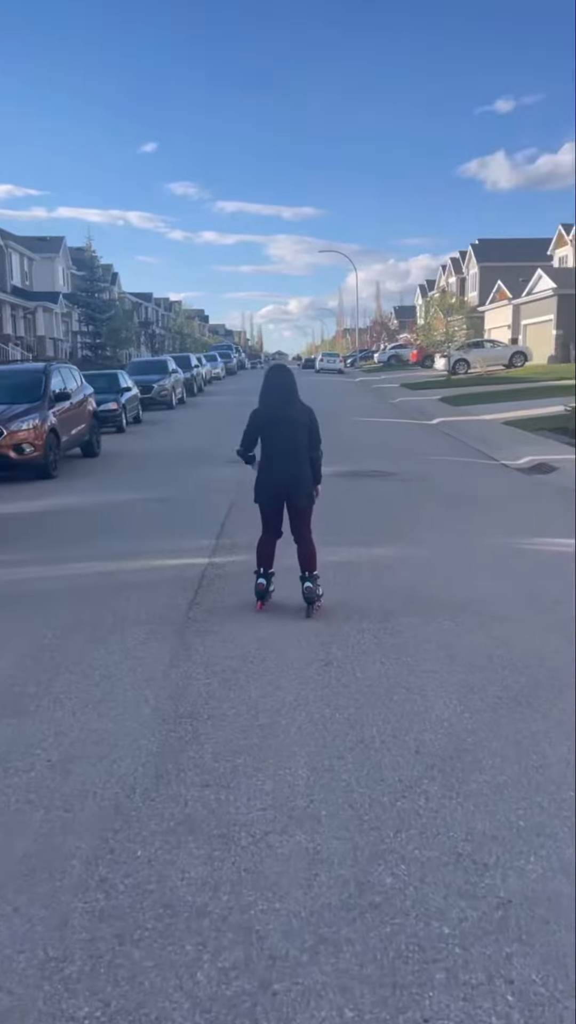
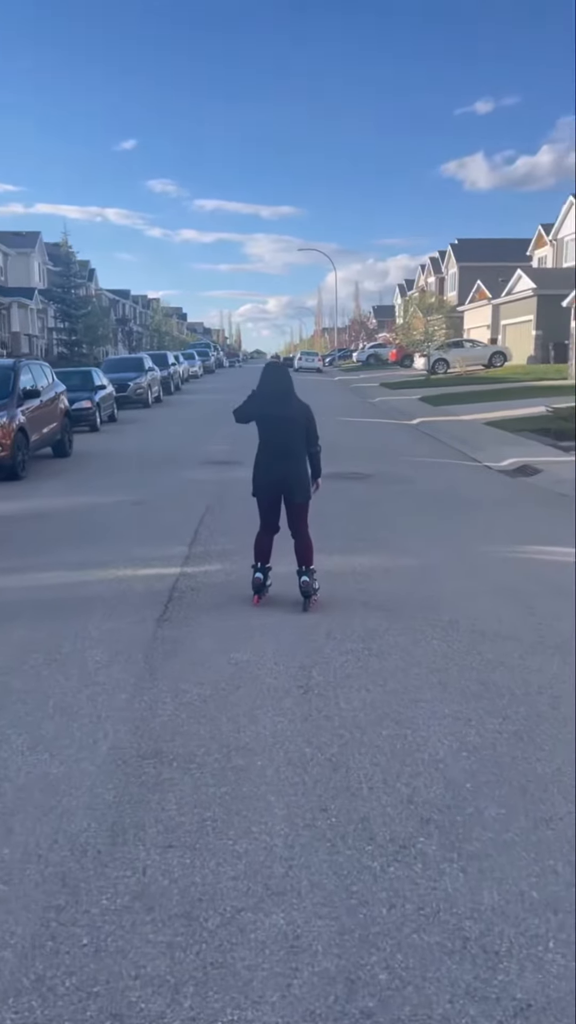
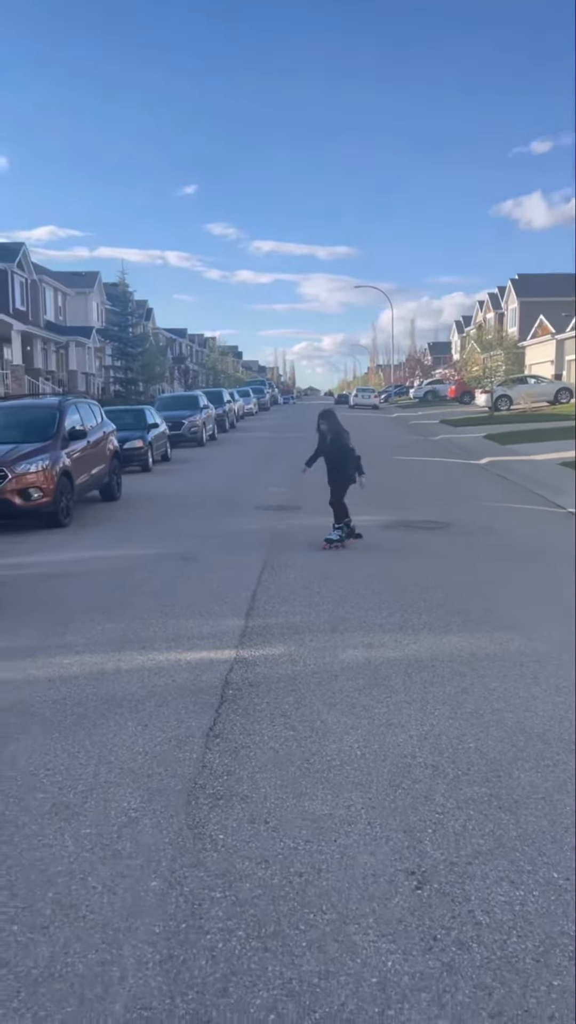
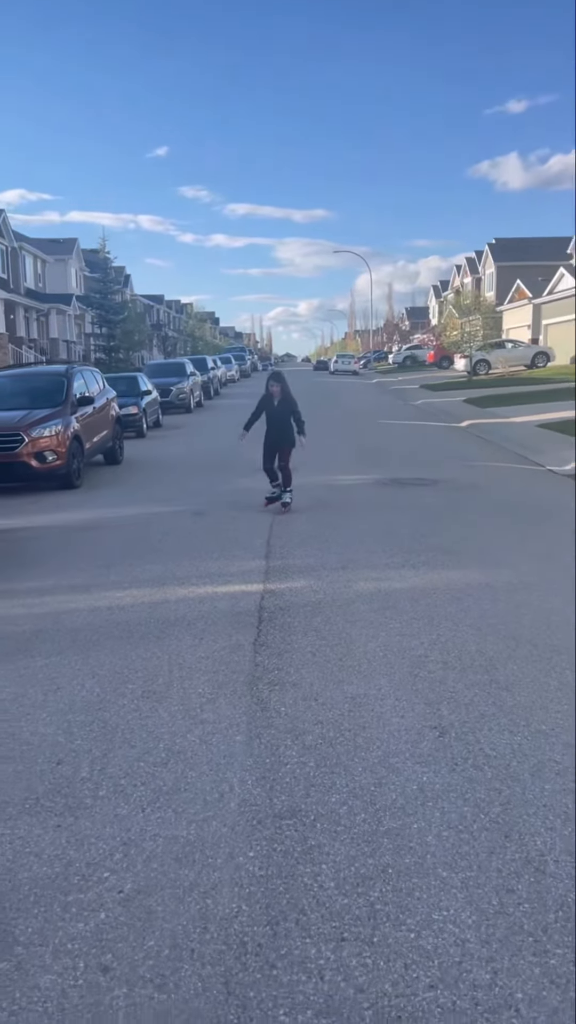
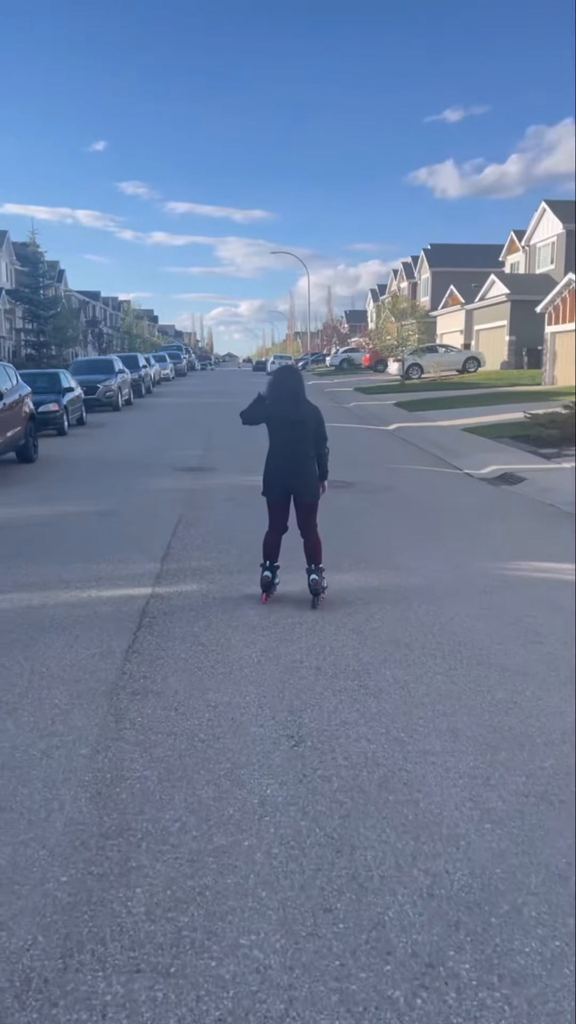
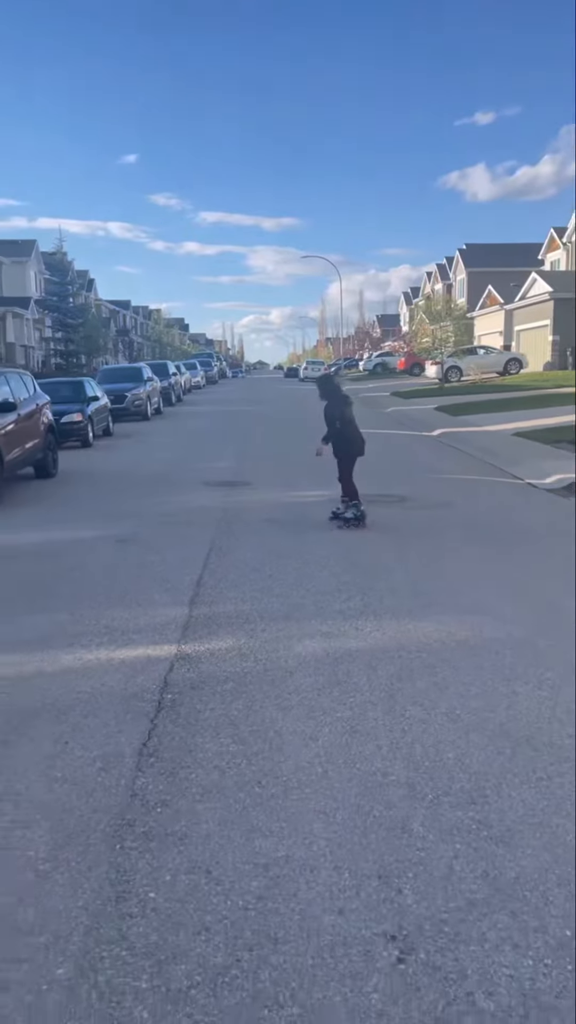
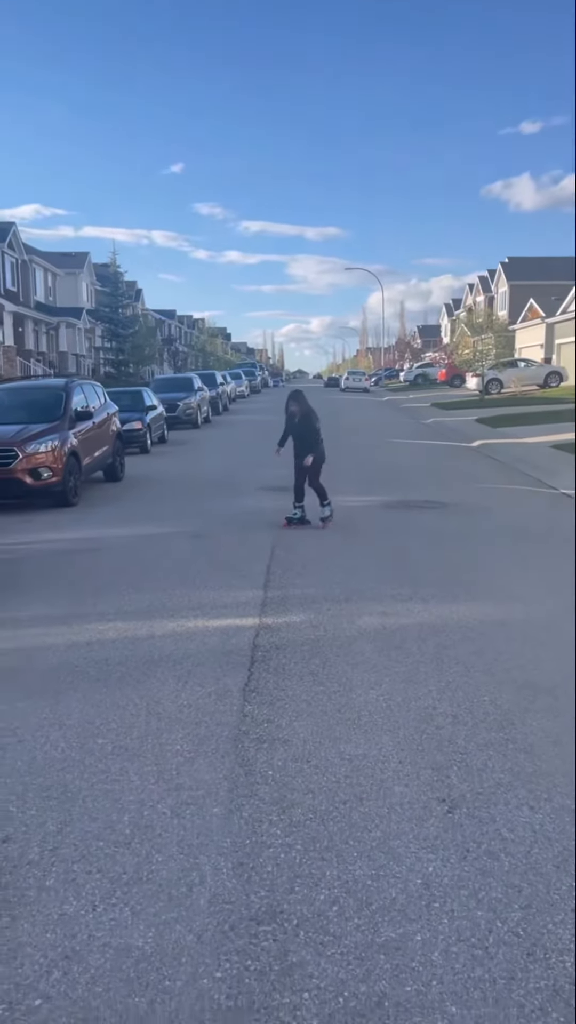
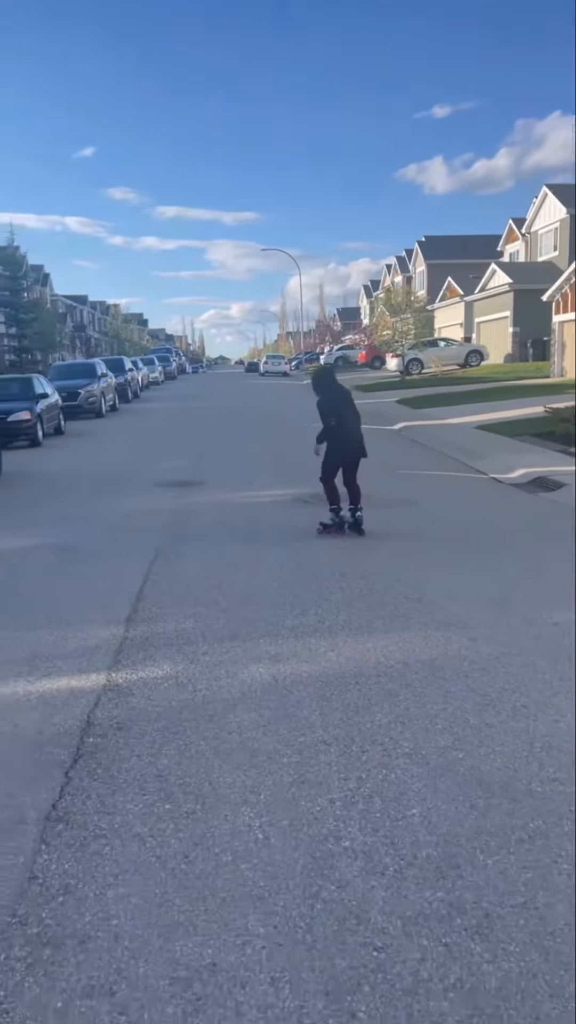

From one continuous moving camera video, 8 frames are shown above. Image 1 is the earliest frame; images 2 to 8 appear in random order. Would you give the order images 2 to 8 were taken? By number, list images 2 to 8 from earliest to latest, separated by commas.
2, 5, 8, 6, 3, 7, 4
